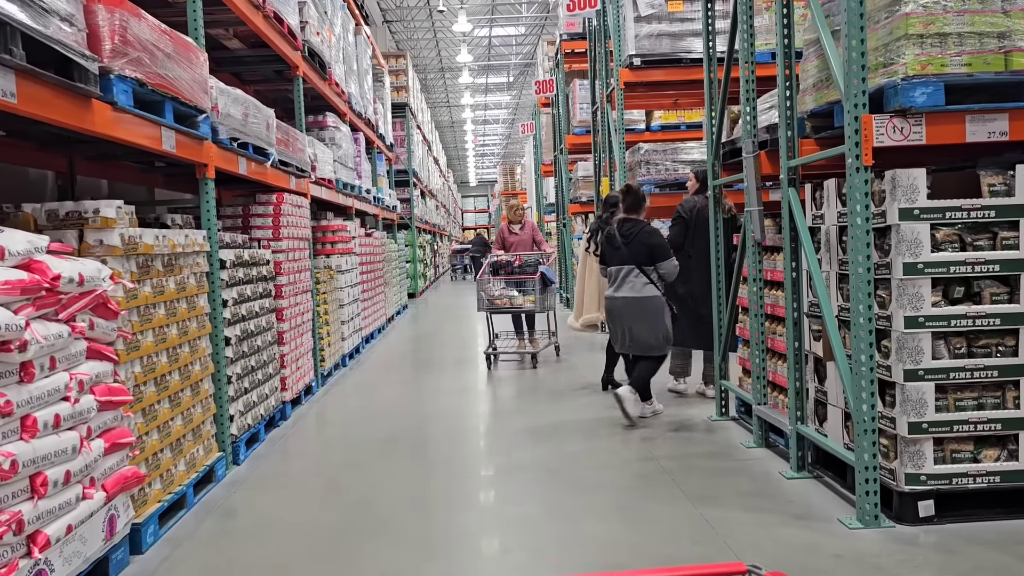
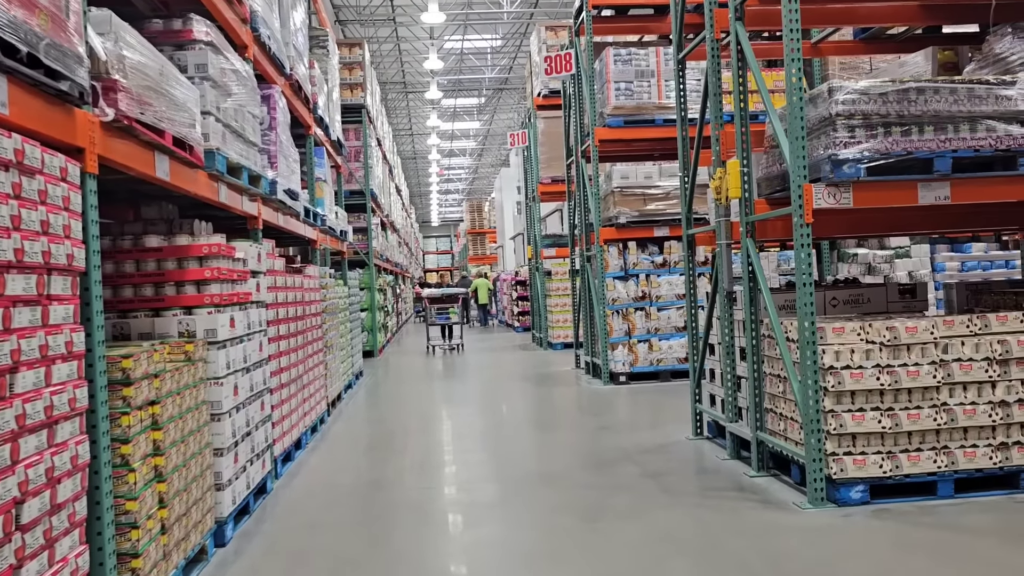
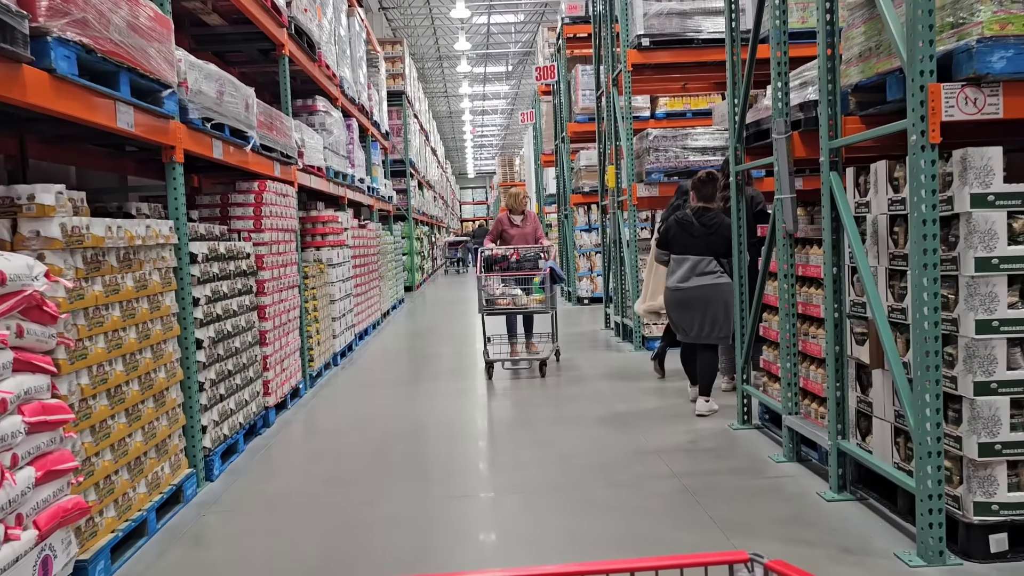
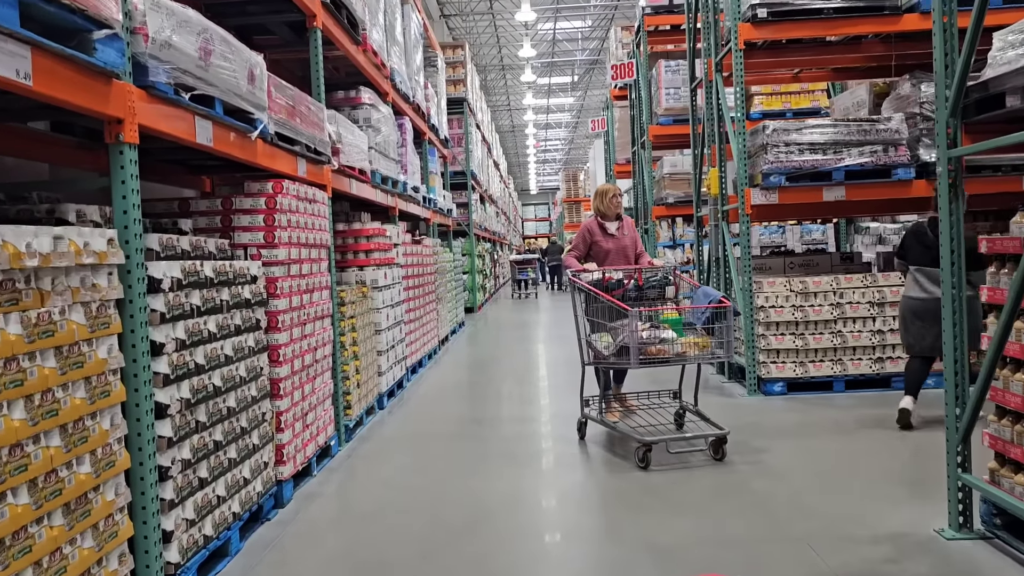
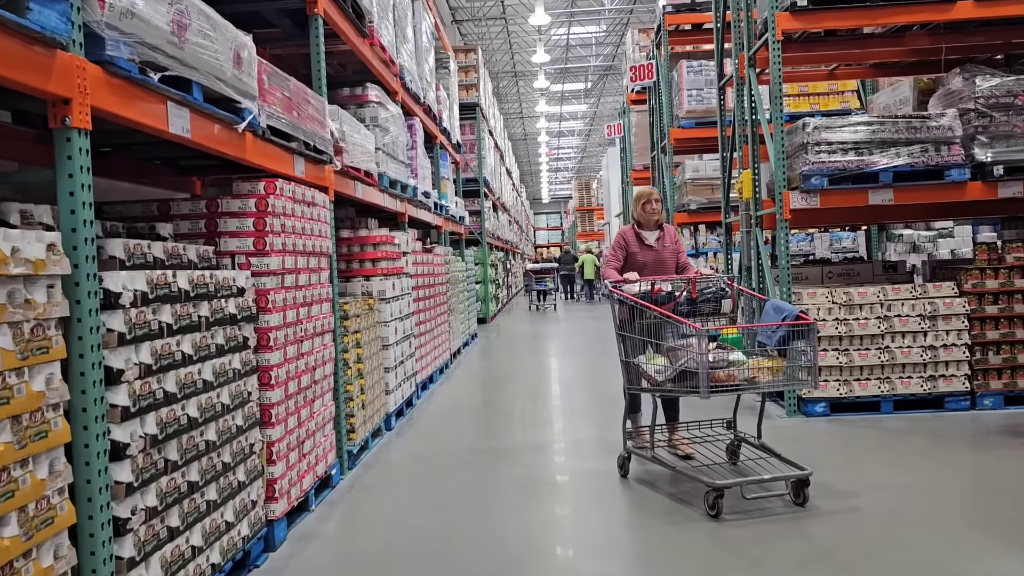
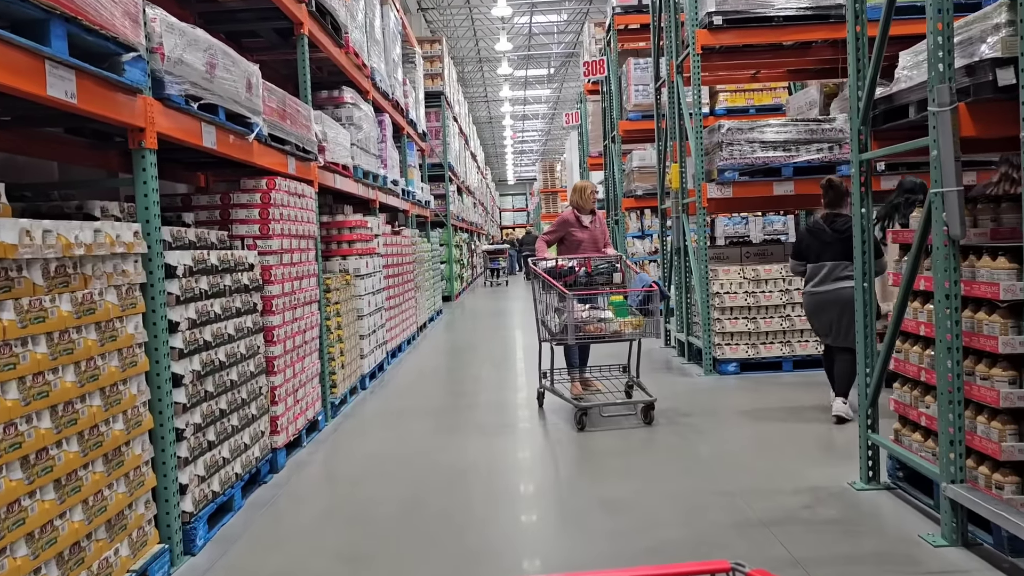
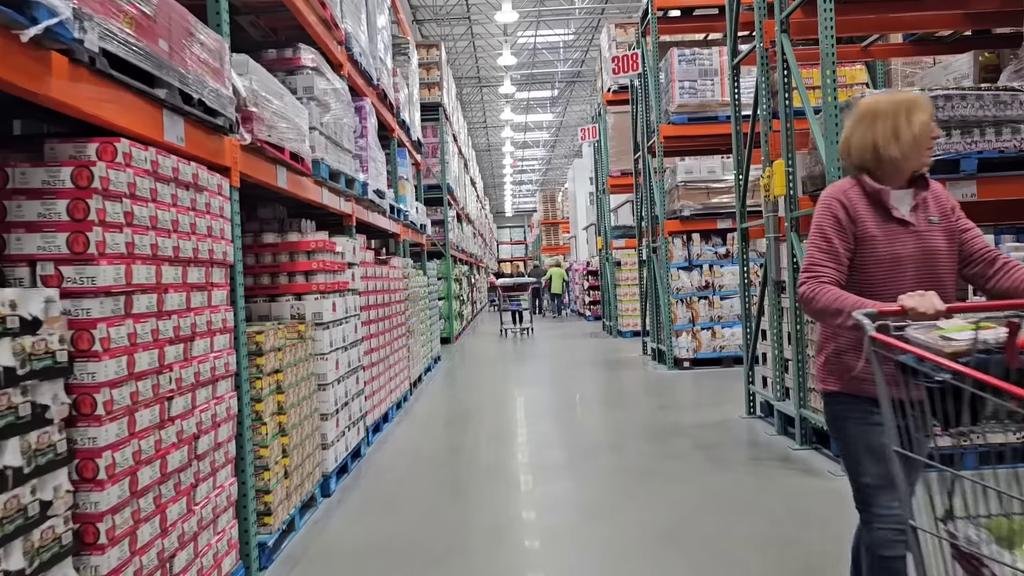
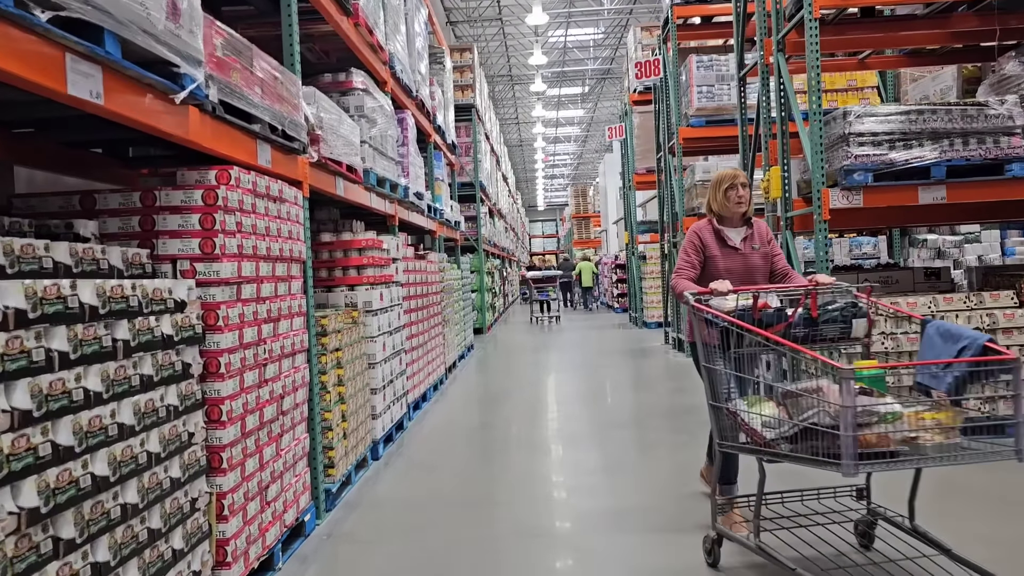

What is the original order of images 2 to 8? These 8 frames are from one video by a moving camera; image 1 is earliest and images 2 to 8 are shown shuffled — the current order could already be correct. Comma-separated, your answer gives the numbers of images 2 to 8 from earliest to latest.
3, 6, 4, 5, 8, 7, 2
